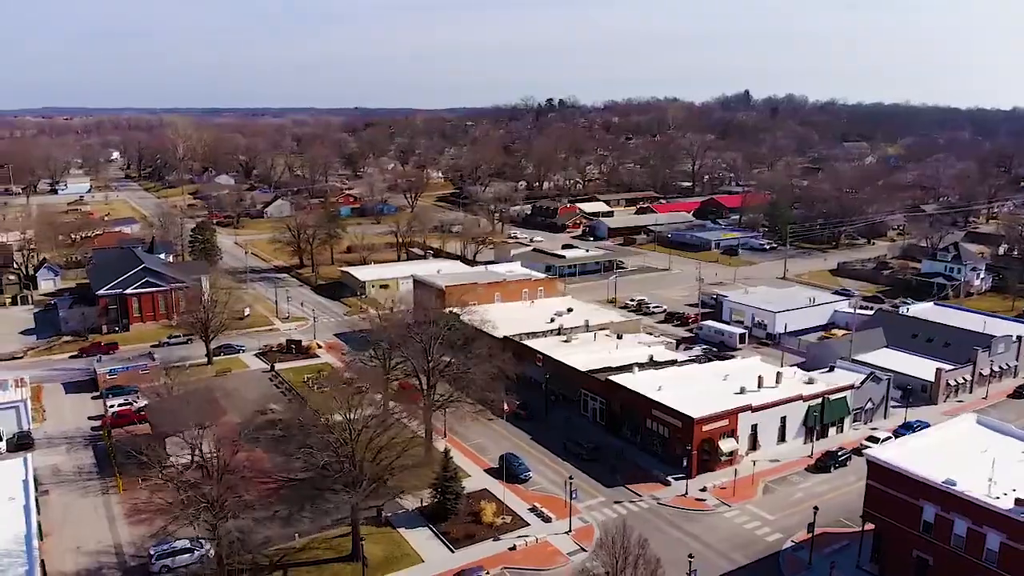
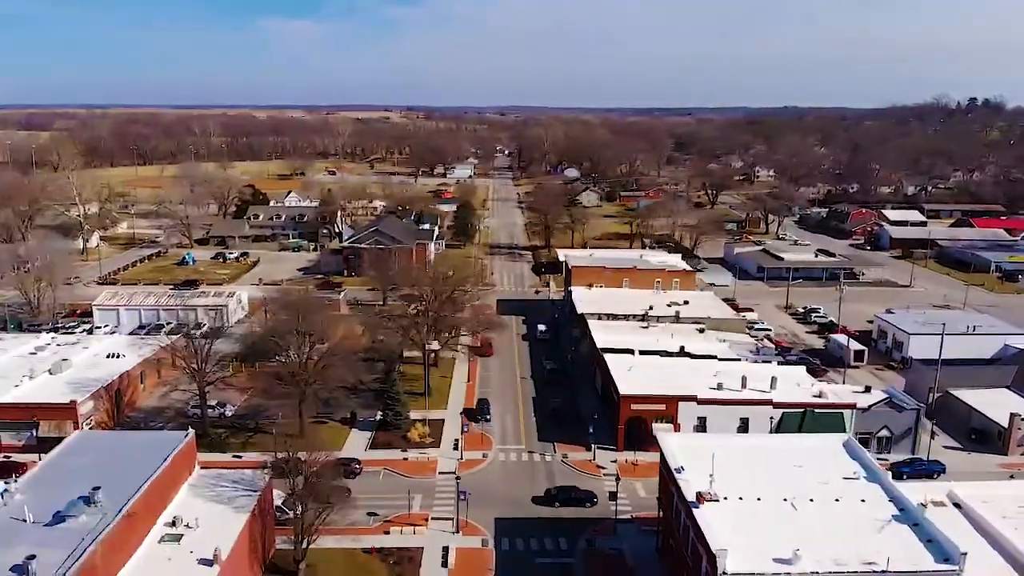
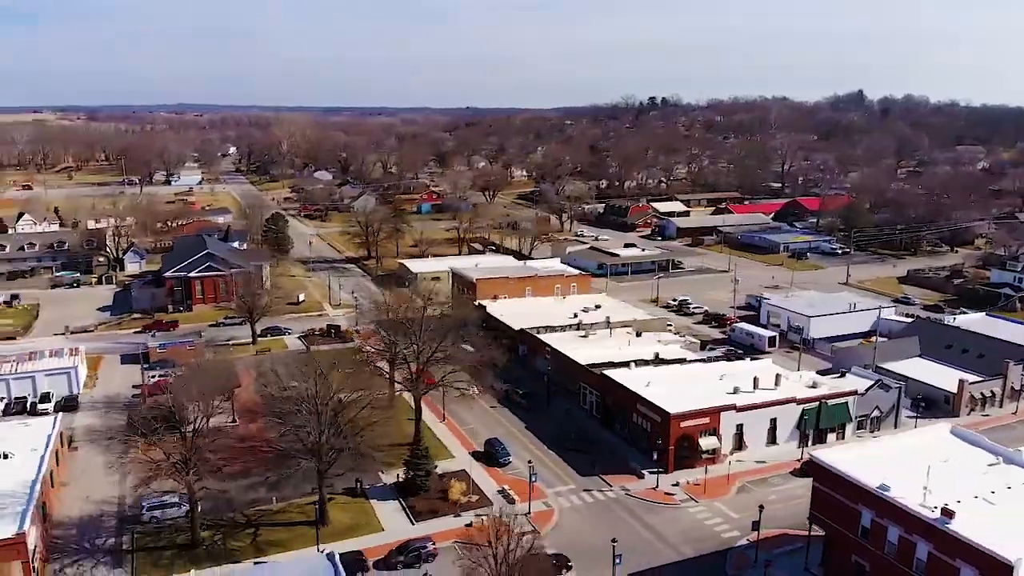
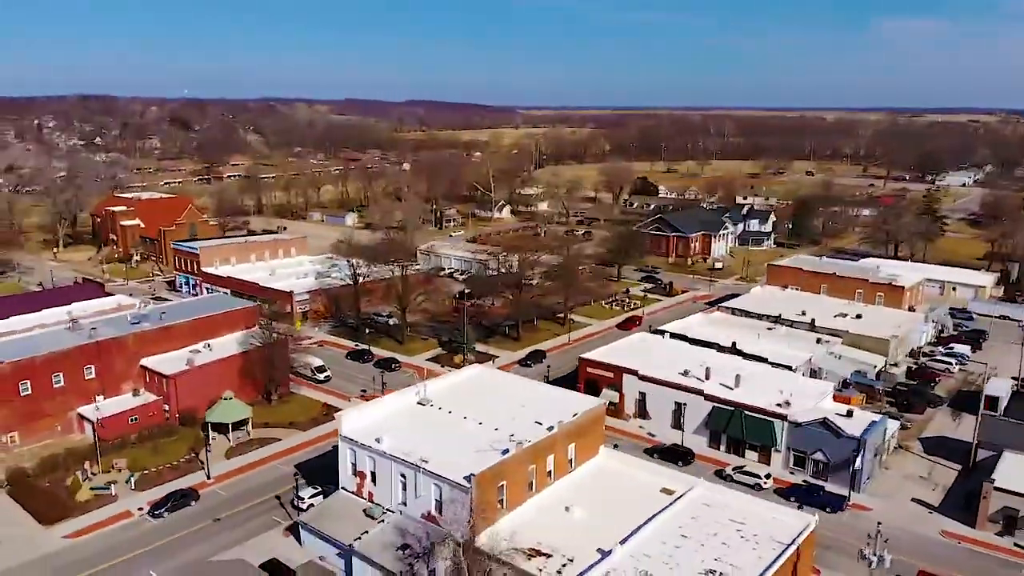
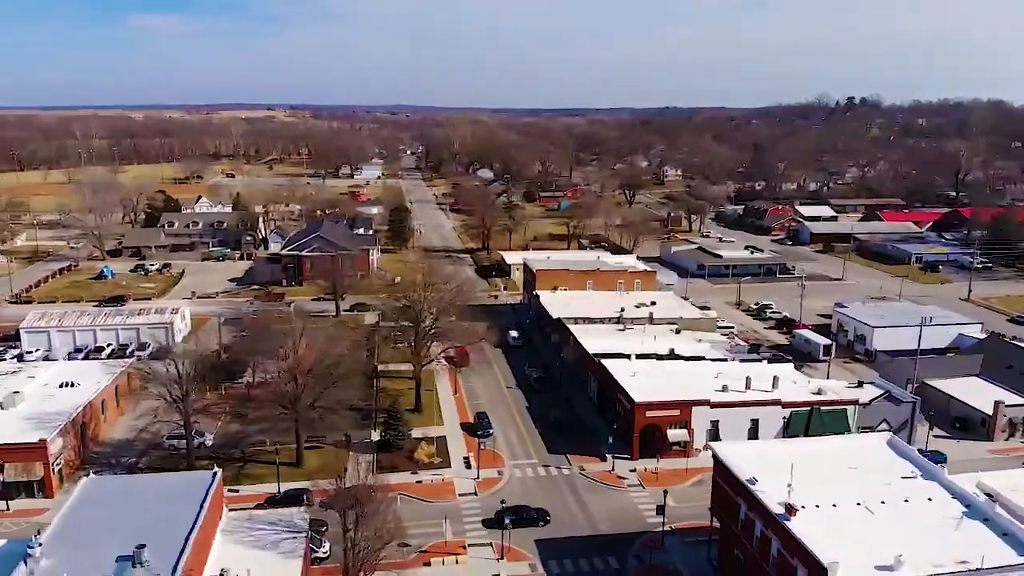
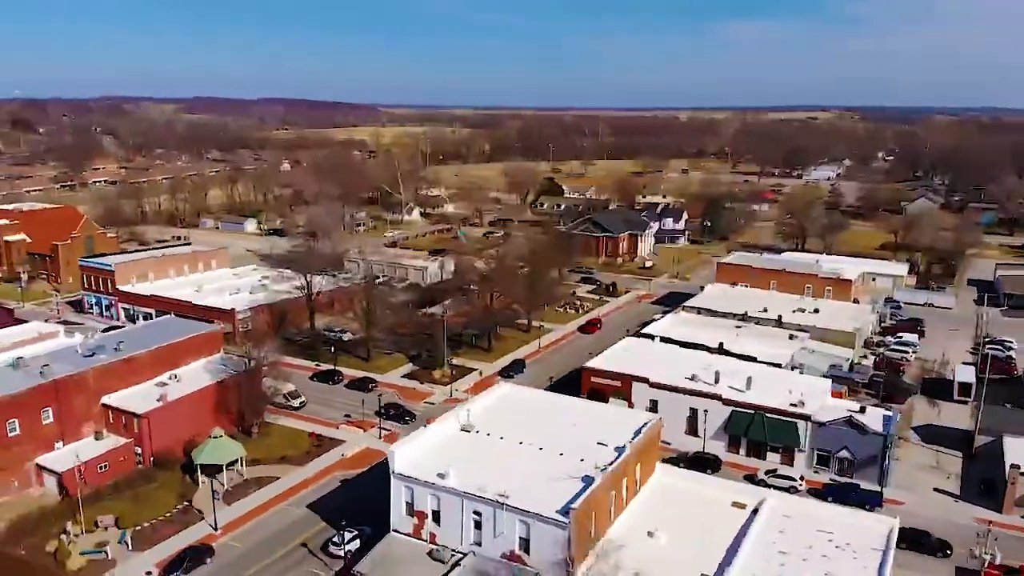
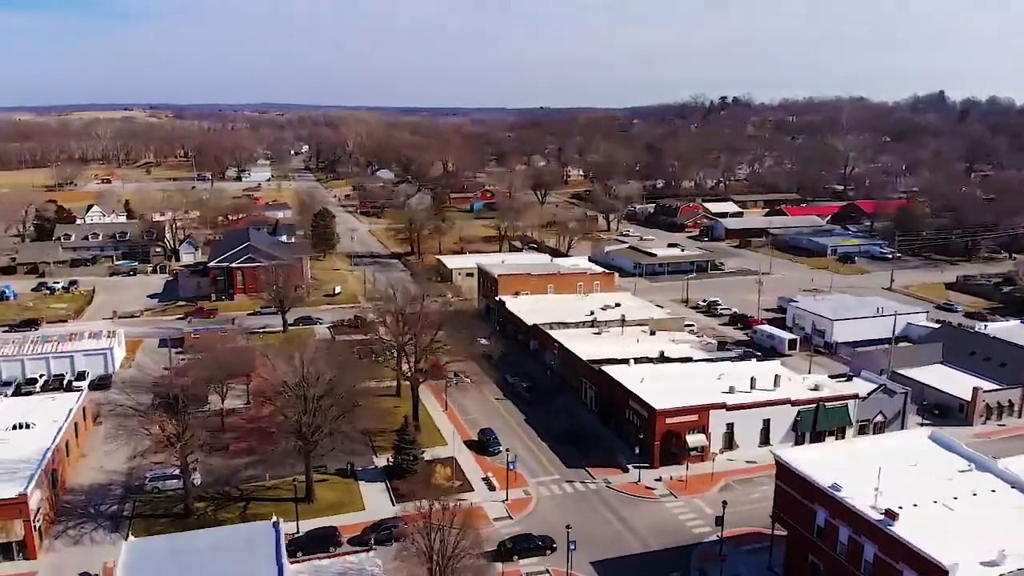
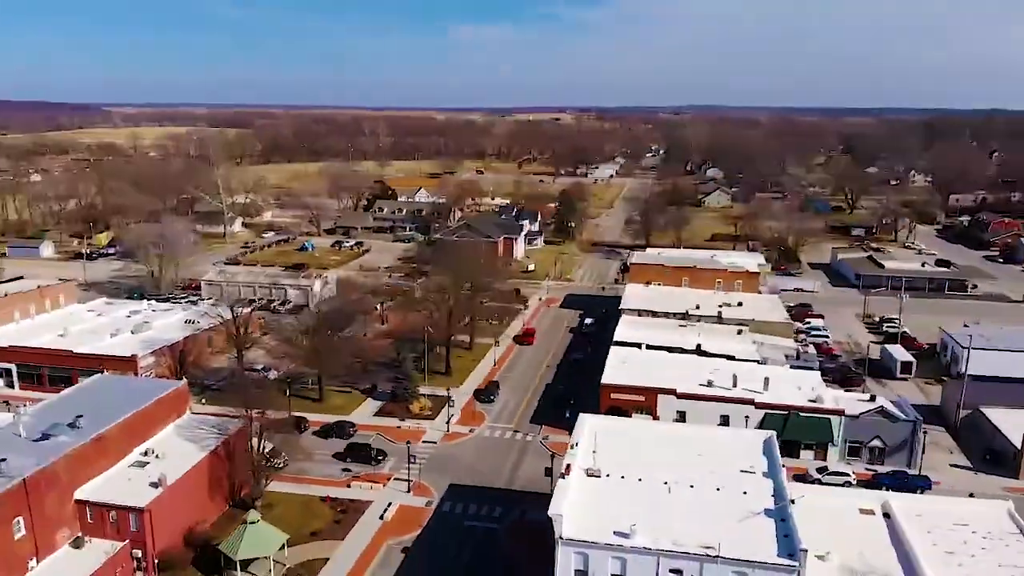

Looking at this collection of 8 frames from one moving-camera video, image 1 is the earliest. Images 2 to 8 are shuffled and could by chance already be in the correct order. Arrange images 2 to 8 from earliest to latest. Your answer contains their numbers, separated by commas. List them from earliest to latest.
3, 7, 5, 2, 8, 6, 4
